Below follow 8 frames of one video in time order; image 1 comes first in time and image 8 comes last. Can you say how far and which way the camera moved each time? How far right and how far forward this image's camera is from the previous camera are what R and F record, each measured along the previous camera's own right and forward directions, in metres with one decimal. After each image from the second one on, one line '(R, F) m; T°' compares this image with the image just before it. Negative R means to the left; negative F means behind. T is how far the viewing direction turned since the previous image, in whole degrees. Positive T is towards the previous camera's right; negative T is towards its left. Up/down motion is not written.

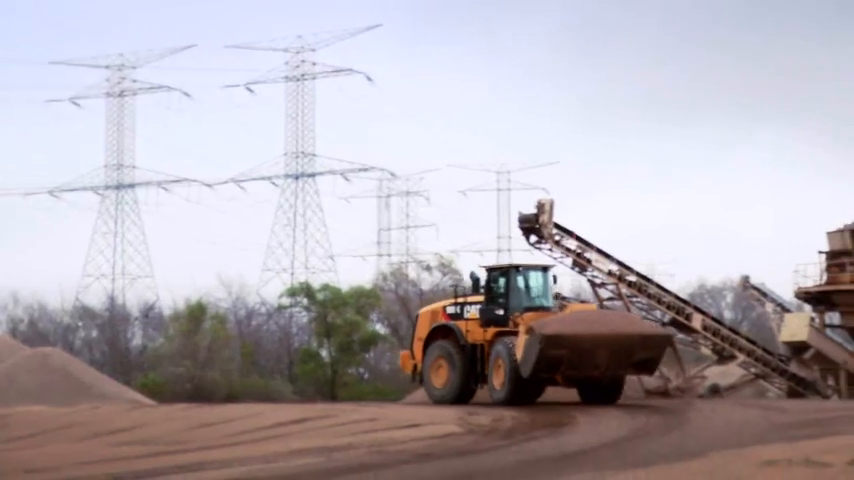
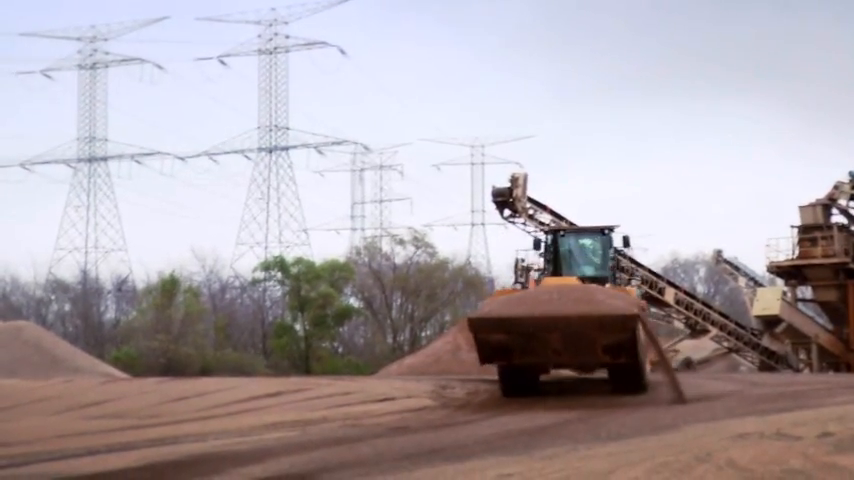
(0.0, 0.0) m; +1°
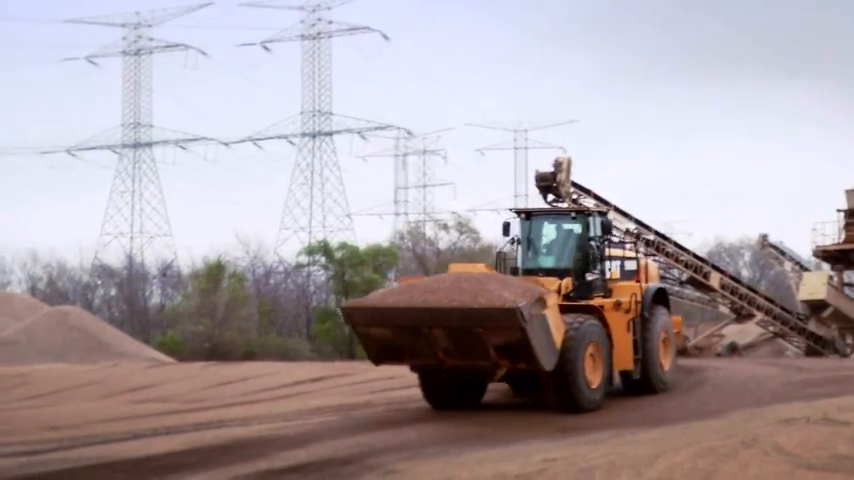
(0.0, 0.0) m; -2°
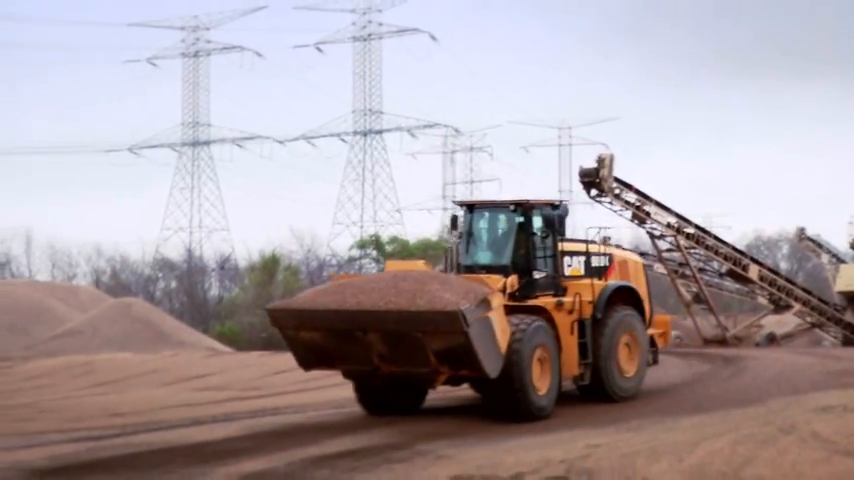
(0.0, -0.5) m; -2°
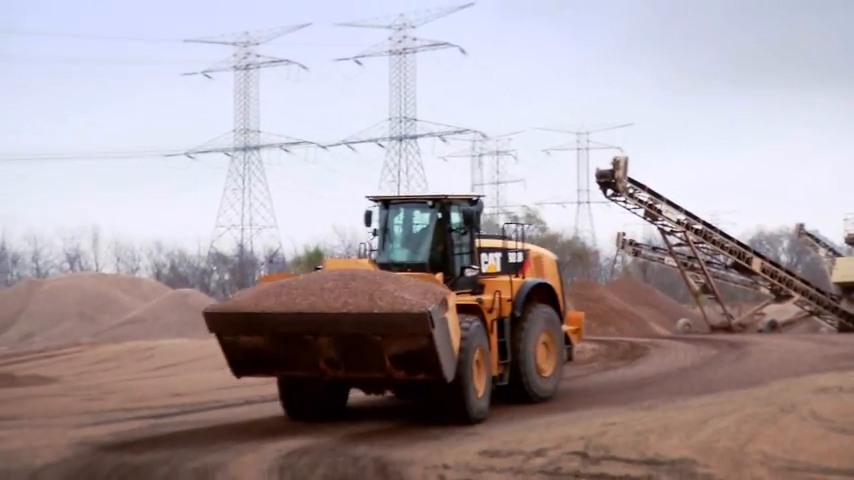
(0.0, -1.4) m; -1°
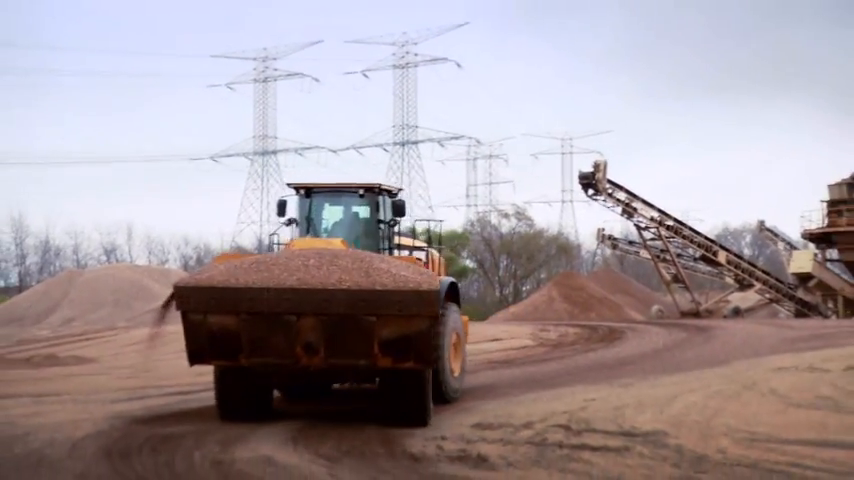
(0.0, -1.8) m; 0°
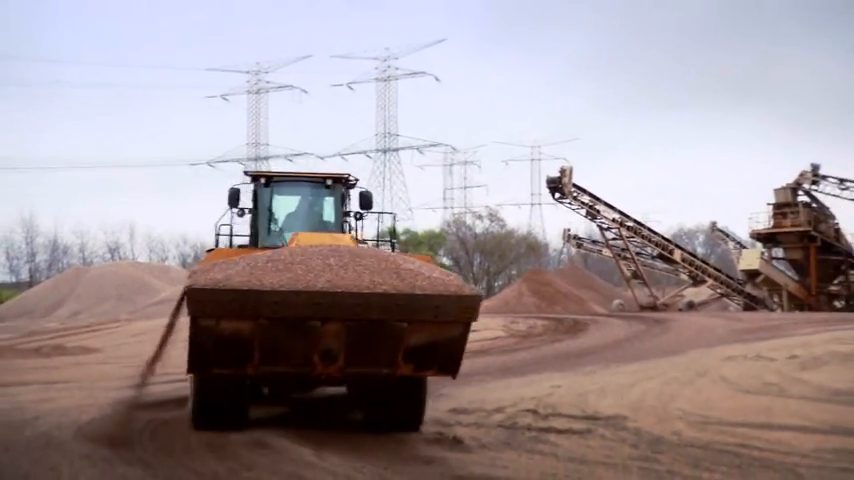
(-0.2, -1.5) m; +1°
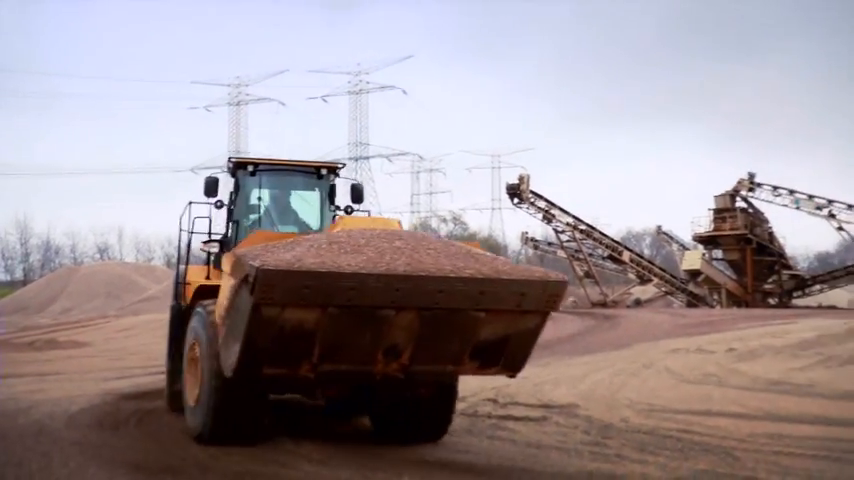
(-0.4, -1.5) m; +2°
